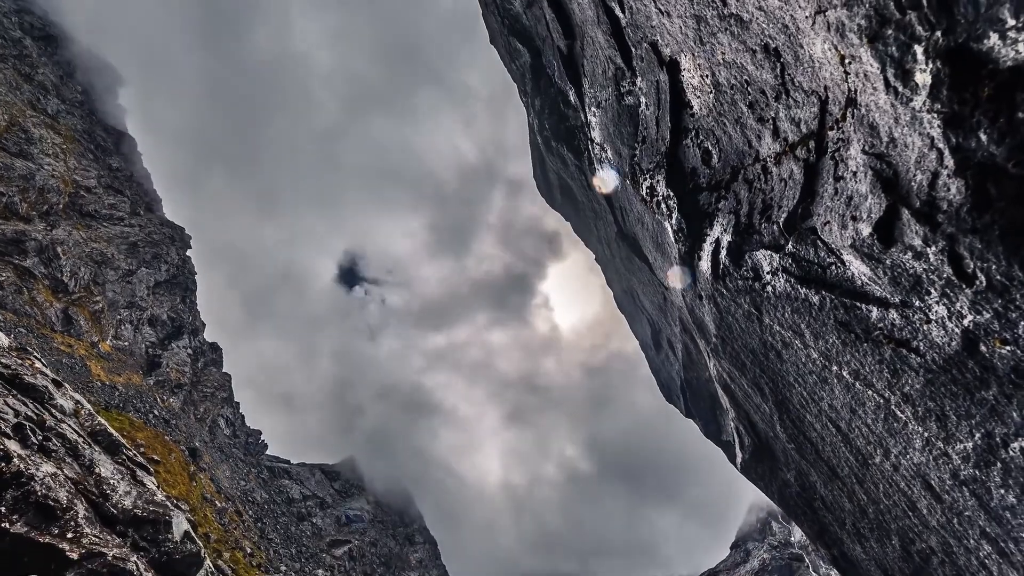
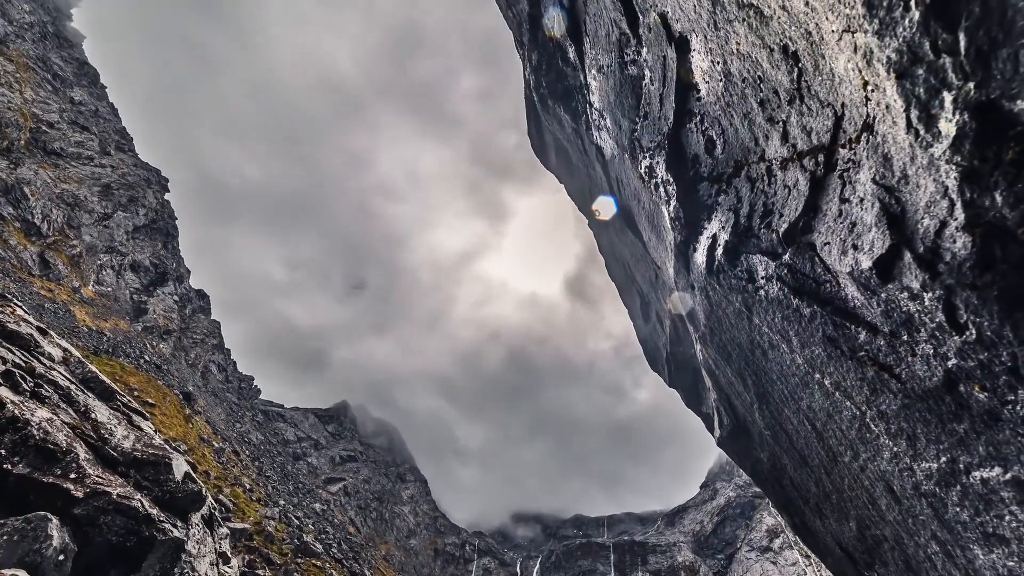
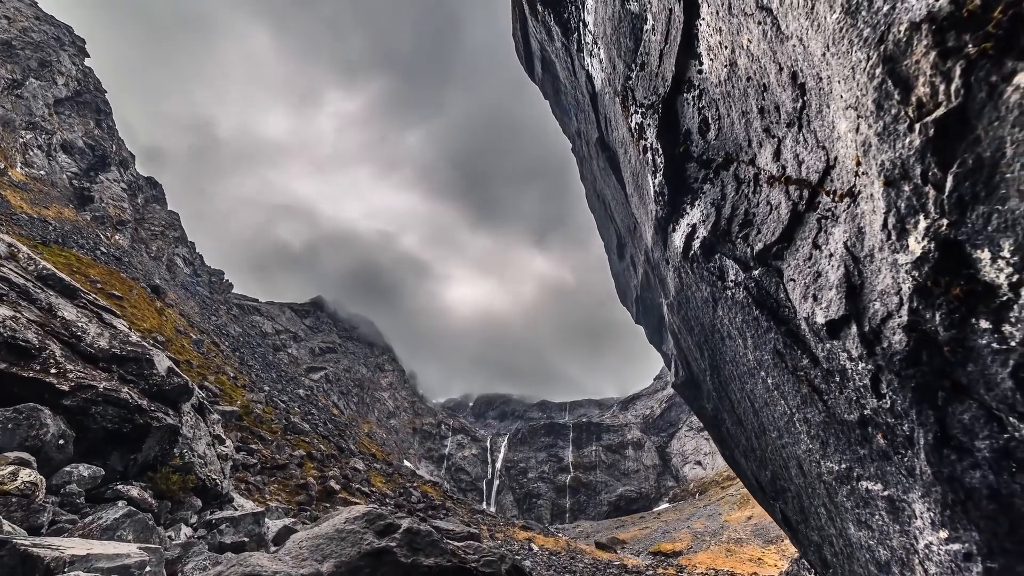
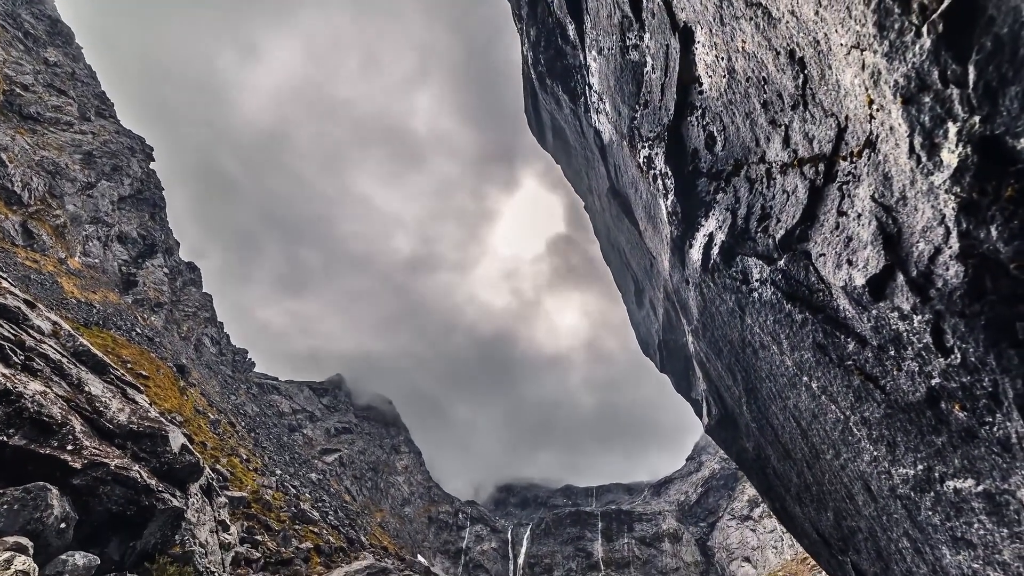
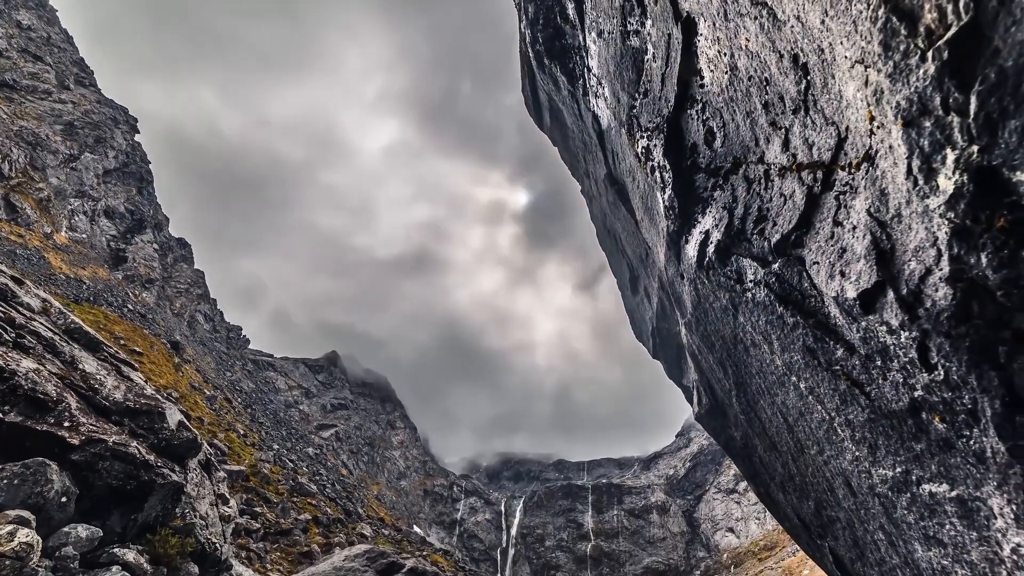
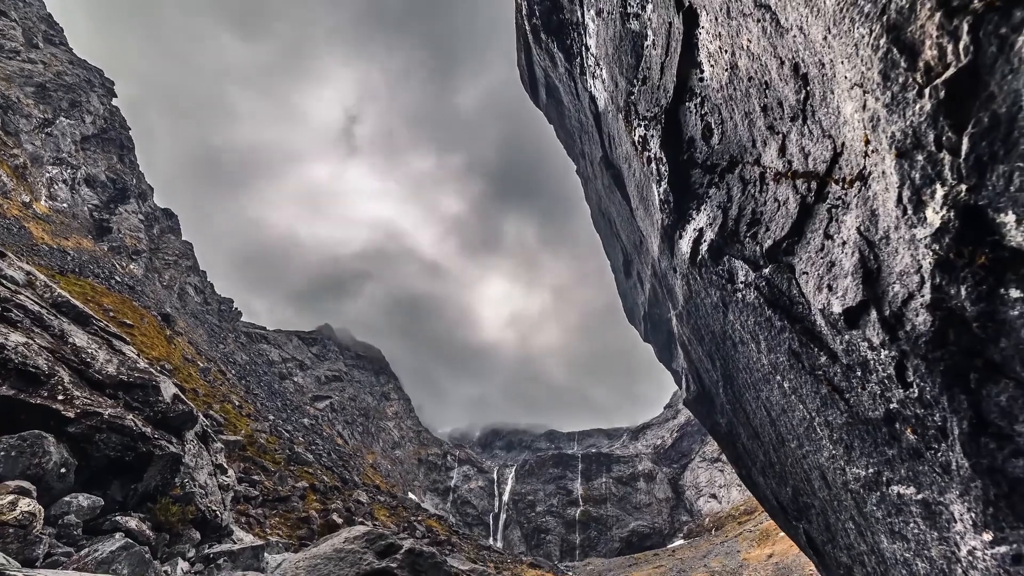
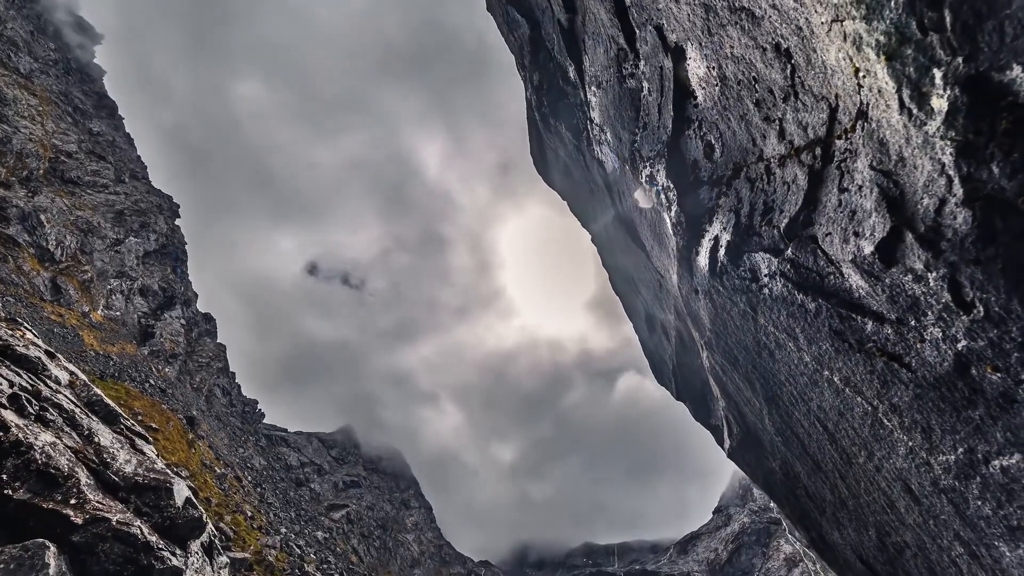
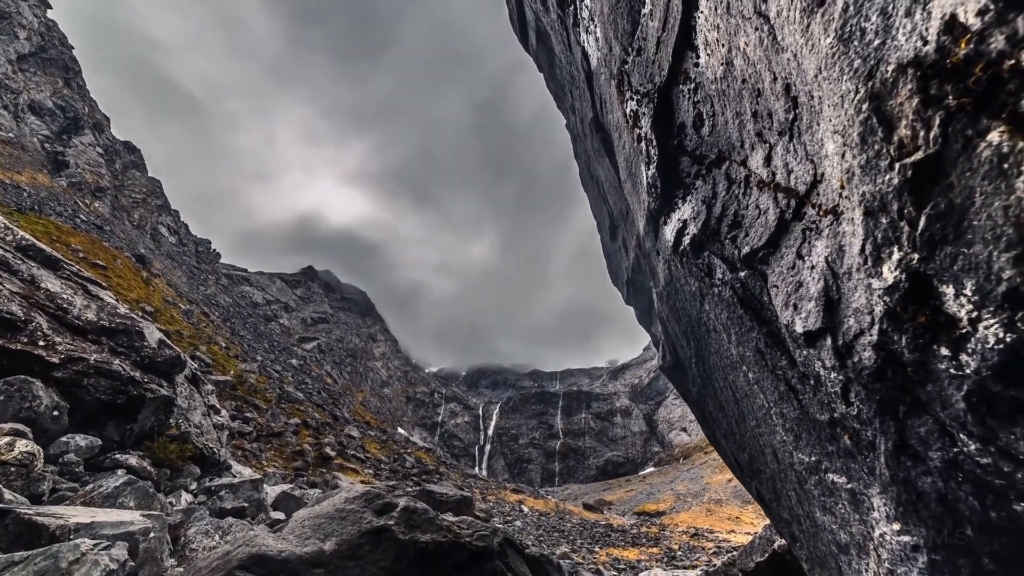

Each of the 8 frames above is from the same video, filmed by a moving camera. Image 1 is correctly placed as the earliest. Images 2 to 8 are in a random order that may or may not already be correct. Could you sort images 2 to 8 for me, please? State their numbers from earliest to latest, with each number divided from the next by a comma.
7, 2, 4, 5, 6, 3, 8
